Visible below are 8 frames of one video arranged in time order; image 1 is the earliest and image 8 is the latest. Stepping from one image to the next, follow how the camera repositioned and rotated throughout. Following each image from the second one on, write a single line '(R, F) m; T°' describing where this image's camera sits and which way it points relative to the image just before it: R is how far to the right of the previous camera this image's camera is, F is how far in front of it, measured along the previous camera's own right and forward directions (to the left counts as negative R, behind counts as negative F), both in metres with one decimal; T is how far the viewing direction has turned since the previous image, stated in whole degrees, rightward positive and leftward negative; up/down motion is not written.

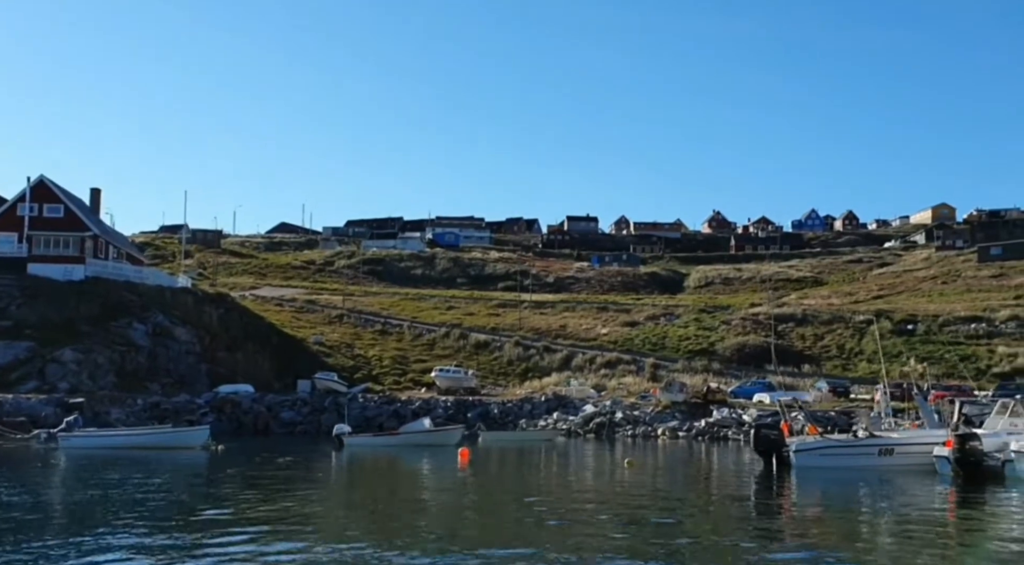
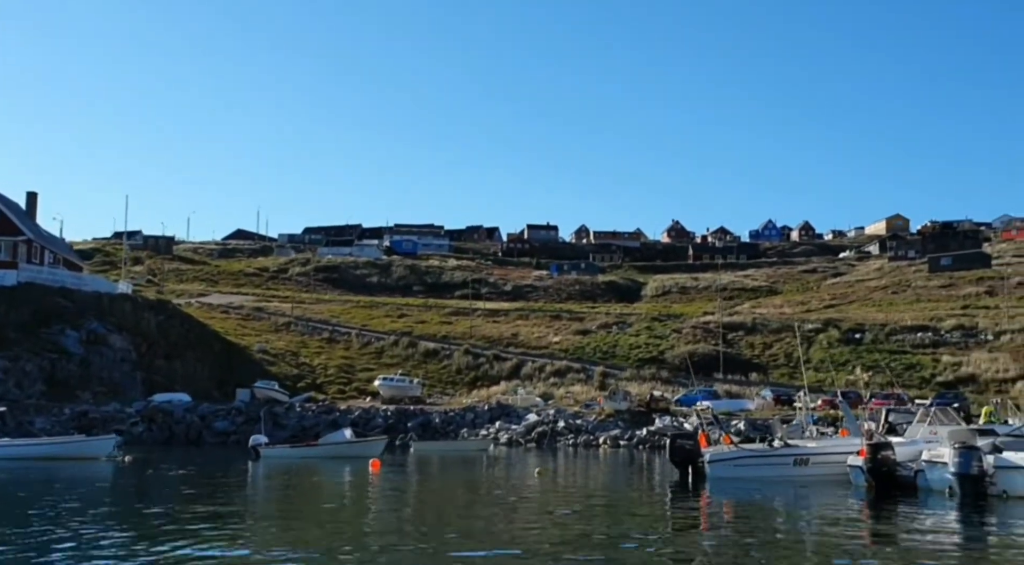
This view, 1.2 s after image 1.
(+0.9, +0.3) m; +2°
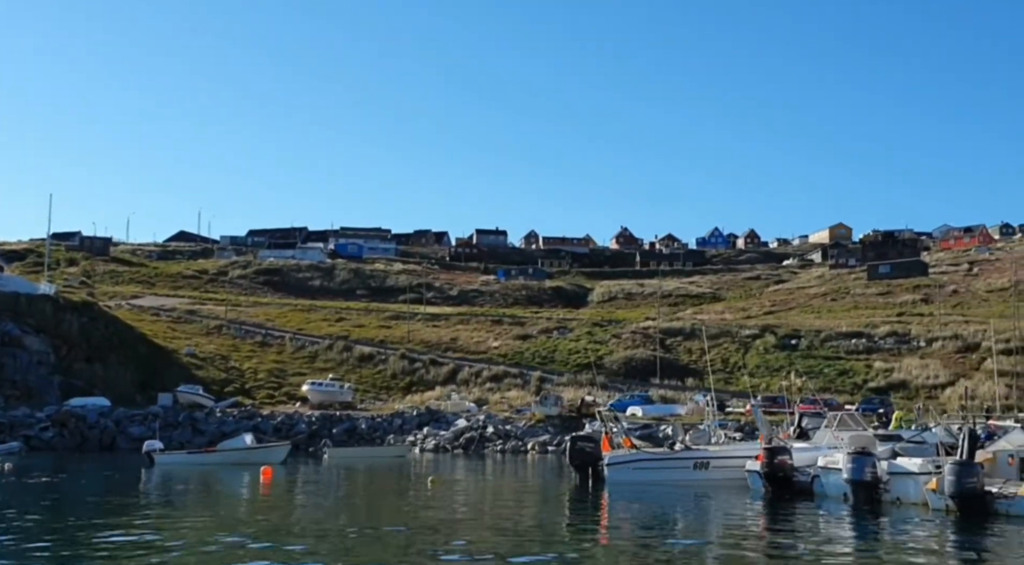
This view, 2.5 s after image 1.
(+1.0, +0.5) m; +3°
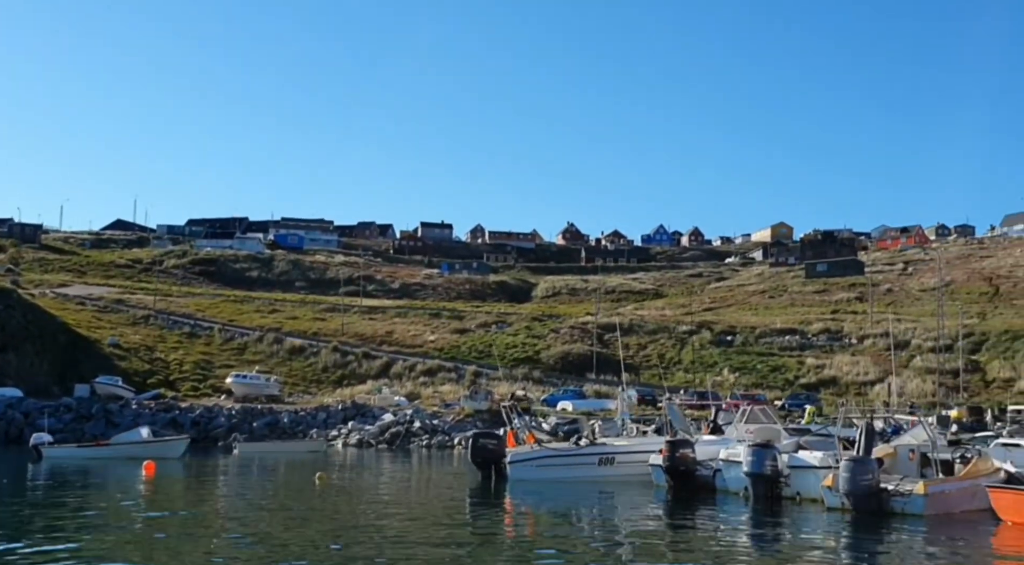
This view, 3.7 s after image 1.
(+0.8, +0.7) m; +3°
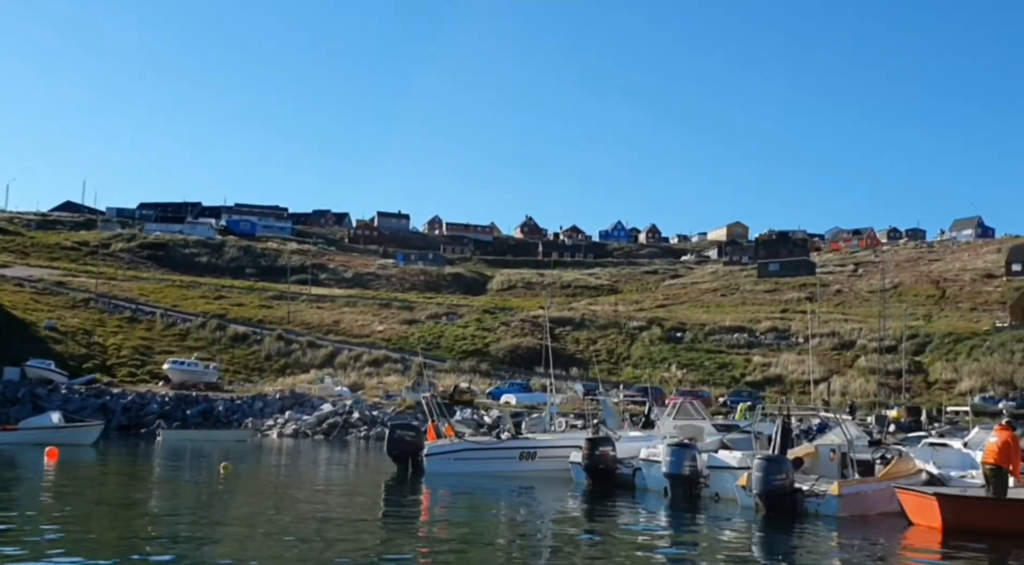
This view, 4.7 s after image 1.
(+0.6, +0.6) m; +2°
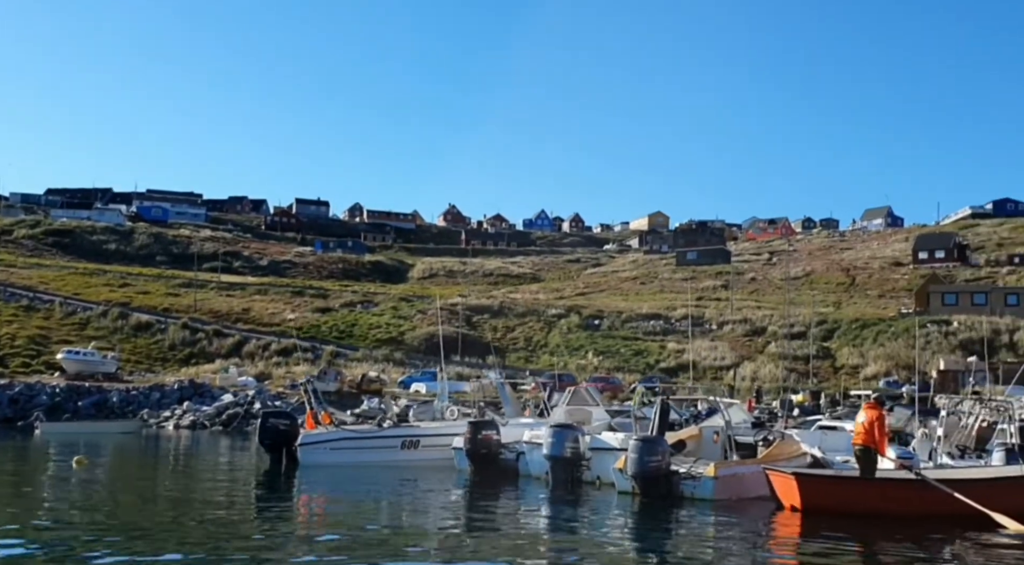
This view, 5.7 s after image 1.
(+0.7, +0.9) m; +4°
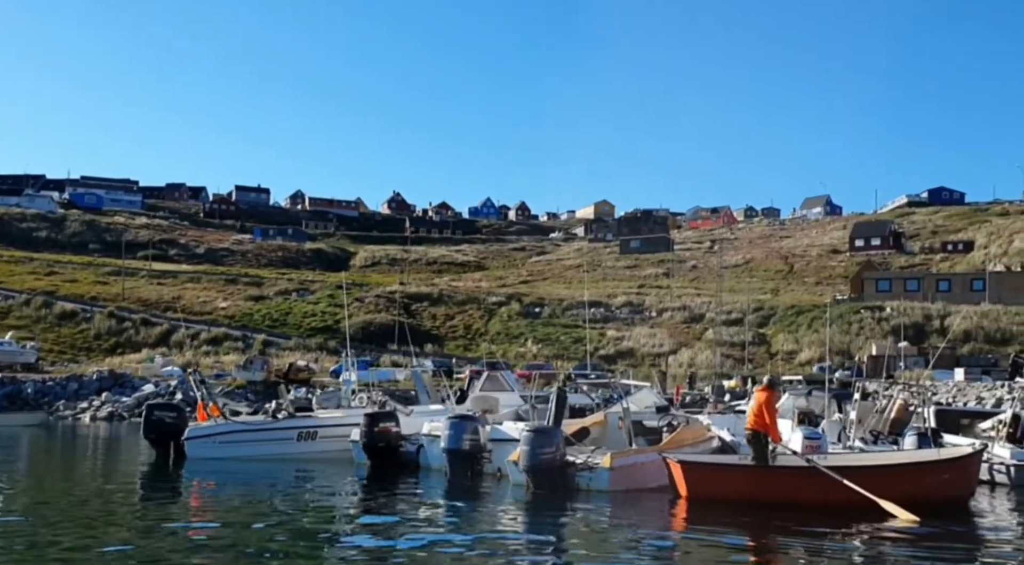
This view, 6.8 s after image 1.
(+0.7, +0.9) m; +3°
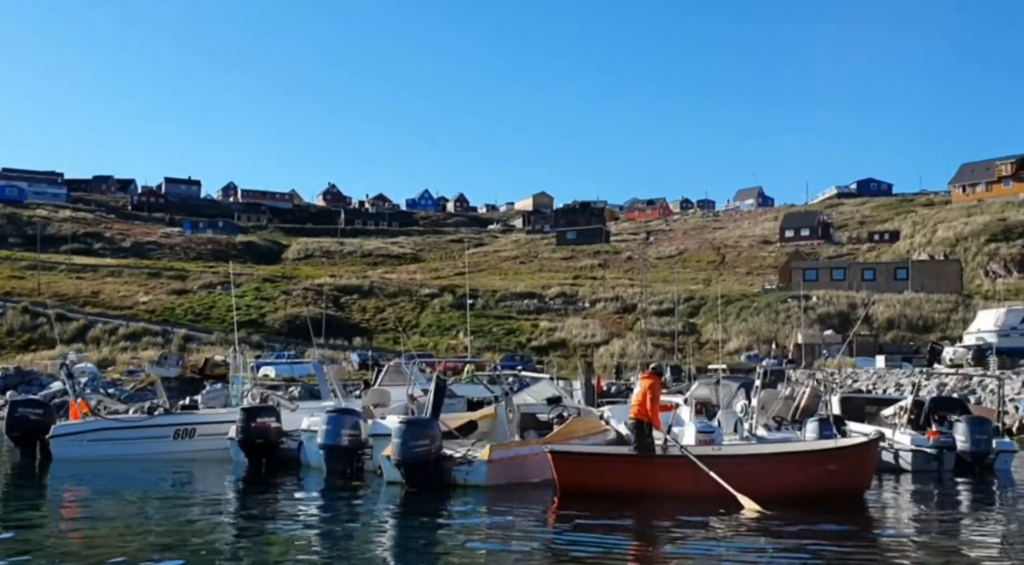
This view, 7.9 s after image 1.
(+0.7, +0.9) m; +3°
